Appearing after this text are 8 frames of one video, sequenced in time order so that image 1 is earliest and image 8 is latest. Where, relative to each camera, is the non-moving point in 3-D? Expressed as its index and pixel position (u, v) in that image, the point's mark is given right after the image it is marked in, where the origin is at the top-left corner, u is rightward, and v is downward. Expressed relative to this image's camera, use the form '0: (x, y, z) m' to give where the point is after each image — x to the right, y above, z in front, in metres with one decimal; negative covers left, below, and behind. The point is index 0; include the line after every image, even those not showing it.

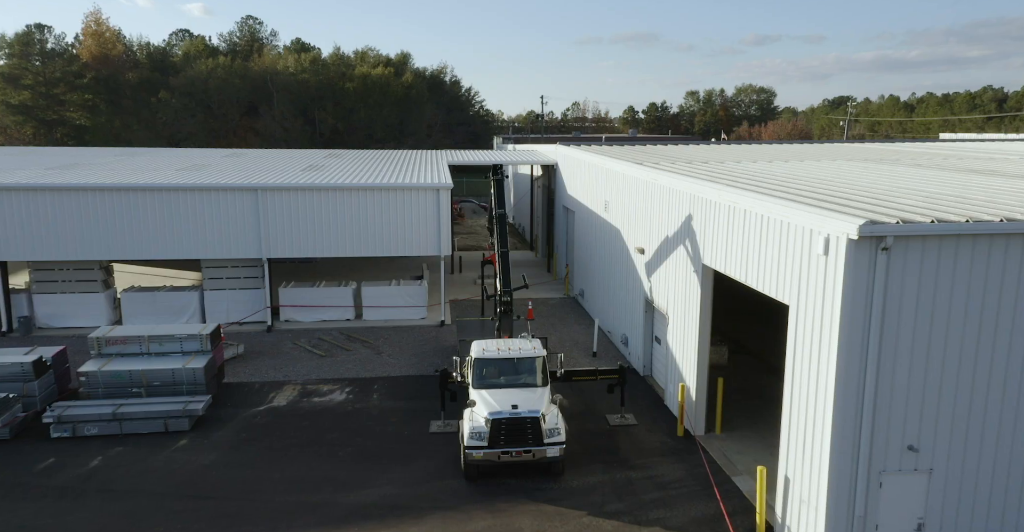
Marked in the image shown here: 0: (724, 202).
0: (+3.8, +1.1, +11.8) m
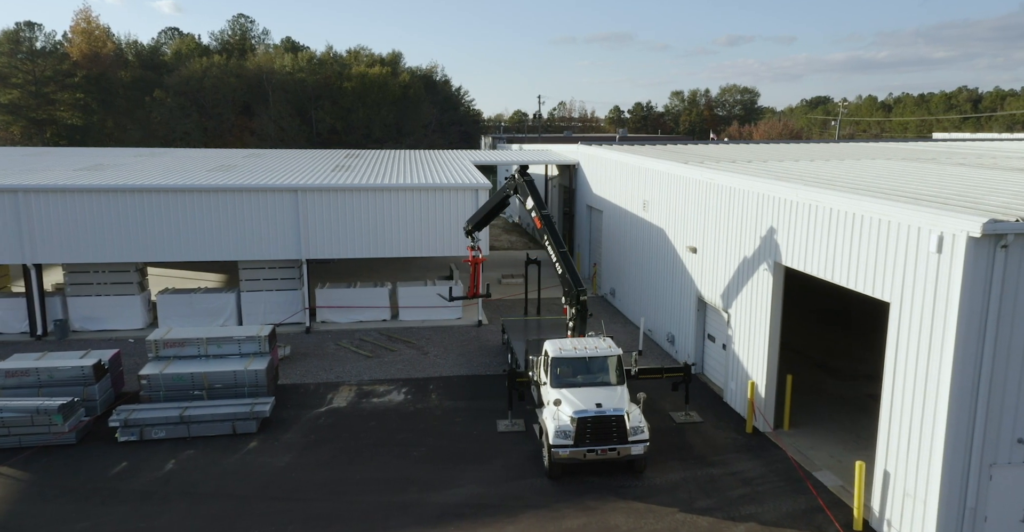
0: (+5.2, +1.2, +11.9) m
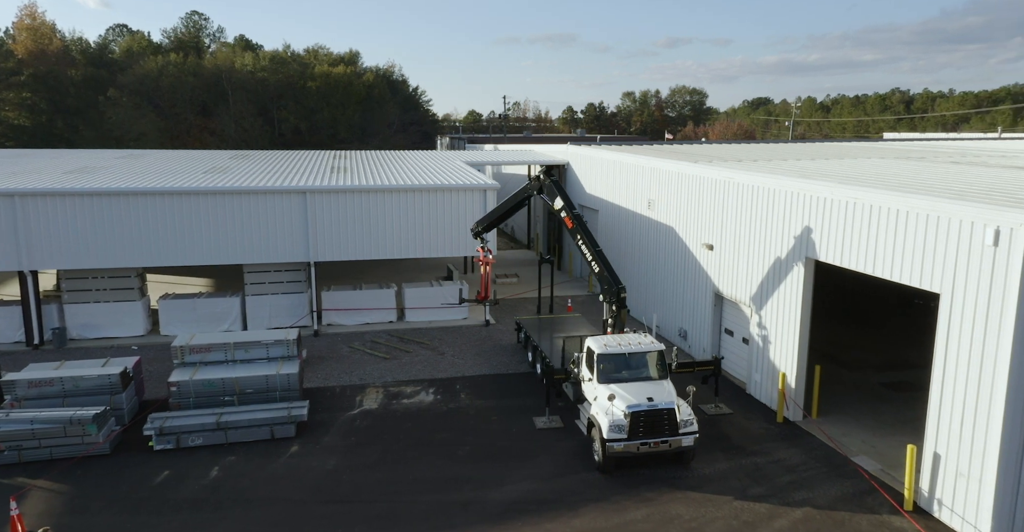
0: (+6.1, +1.3, +12.4) m
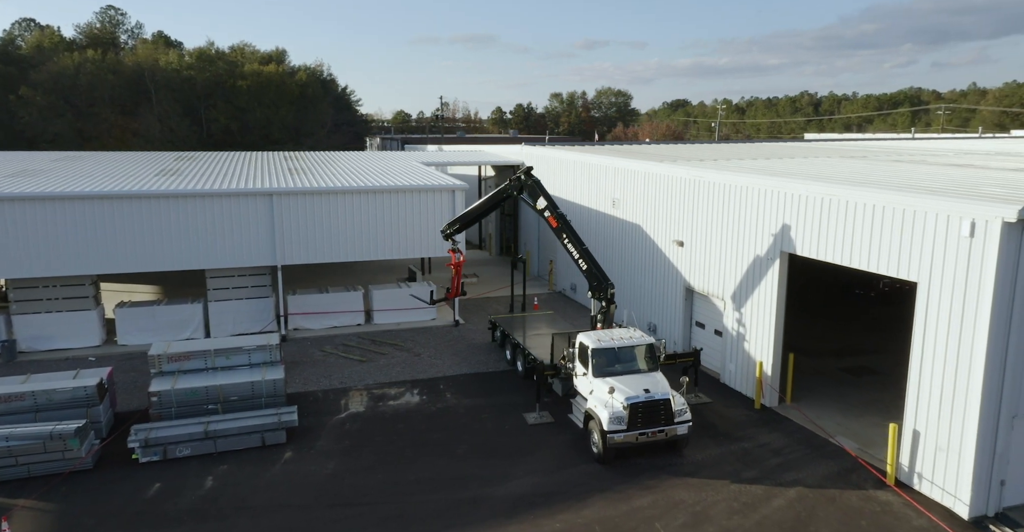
0: (+6.0, +1.4, +13.2) m
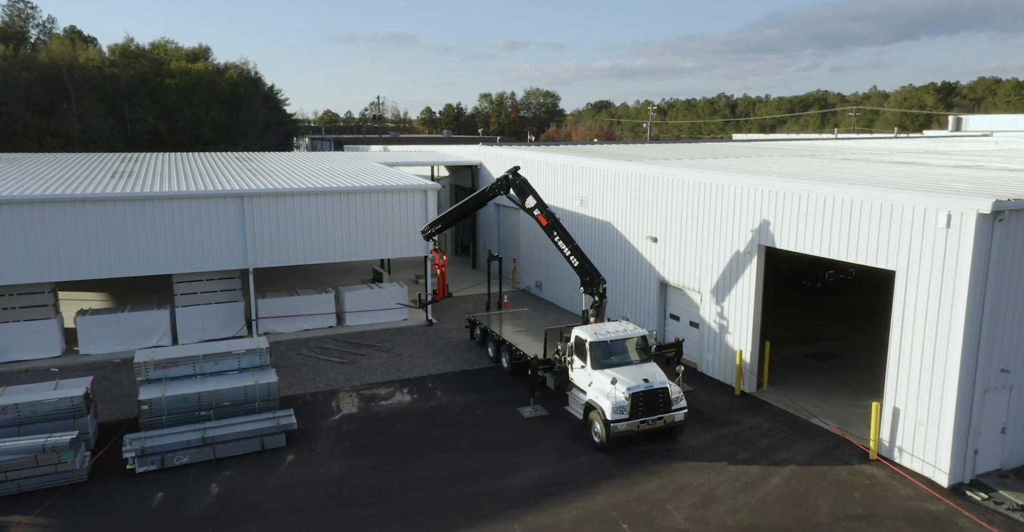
0: (+6.0, +1.6, +14.1) m
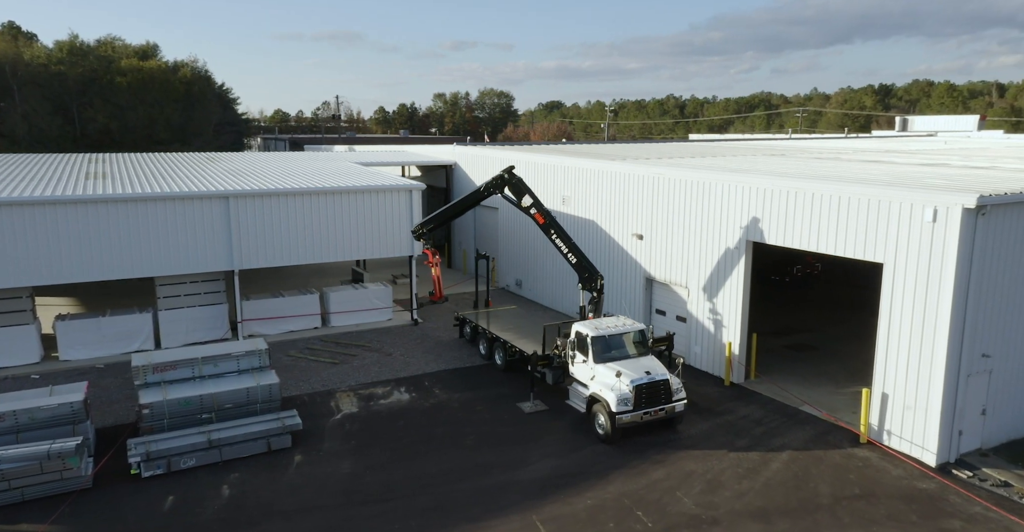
0: (+6.0, +1.7, +14.7) m
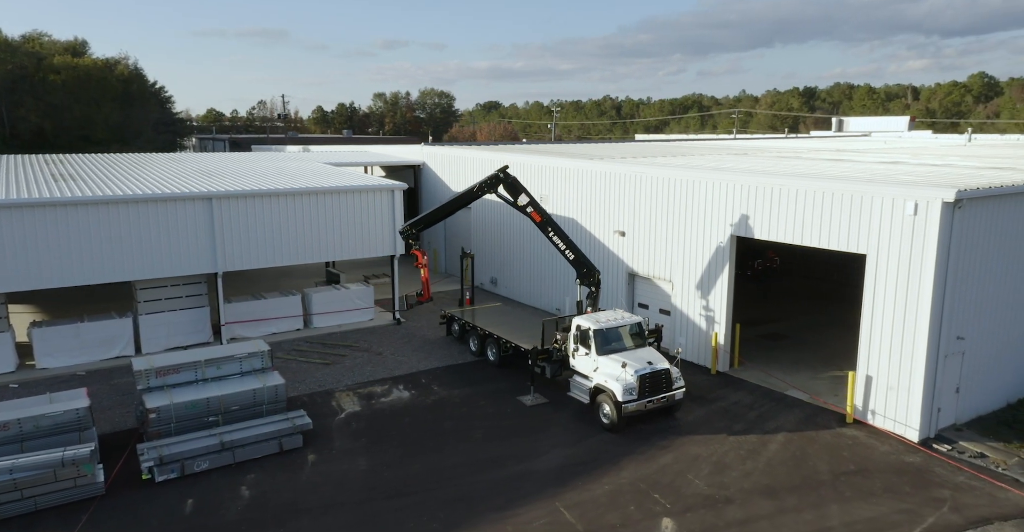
0: (+5.9, +1.8, +15.5) m
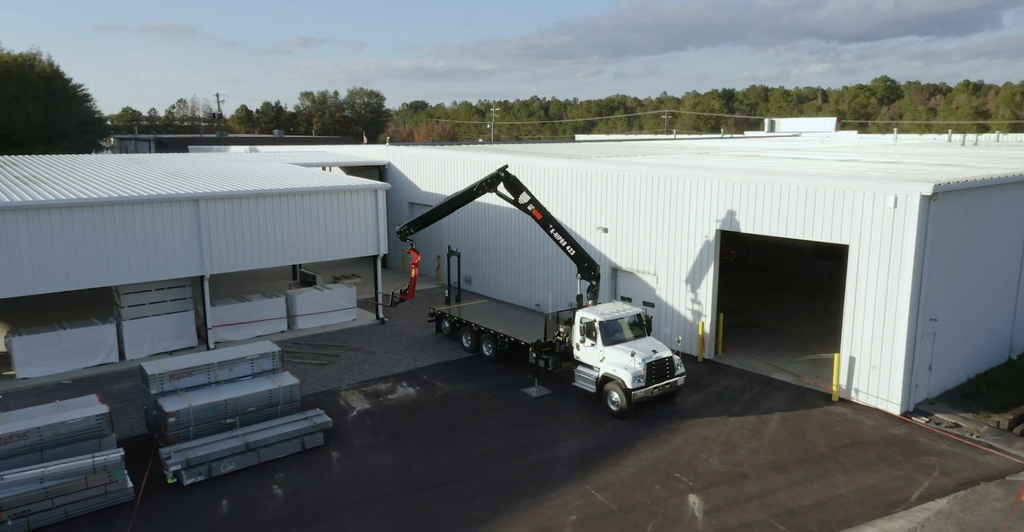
0: (+6.0, +2.0, +16.5) m
